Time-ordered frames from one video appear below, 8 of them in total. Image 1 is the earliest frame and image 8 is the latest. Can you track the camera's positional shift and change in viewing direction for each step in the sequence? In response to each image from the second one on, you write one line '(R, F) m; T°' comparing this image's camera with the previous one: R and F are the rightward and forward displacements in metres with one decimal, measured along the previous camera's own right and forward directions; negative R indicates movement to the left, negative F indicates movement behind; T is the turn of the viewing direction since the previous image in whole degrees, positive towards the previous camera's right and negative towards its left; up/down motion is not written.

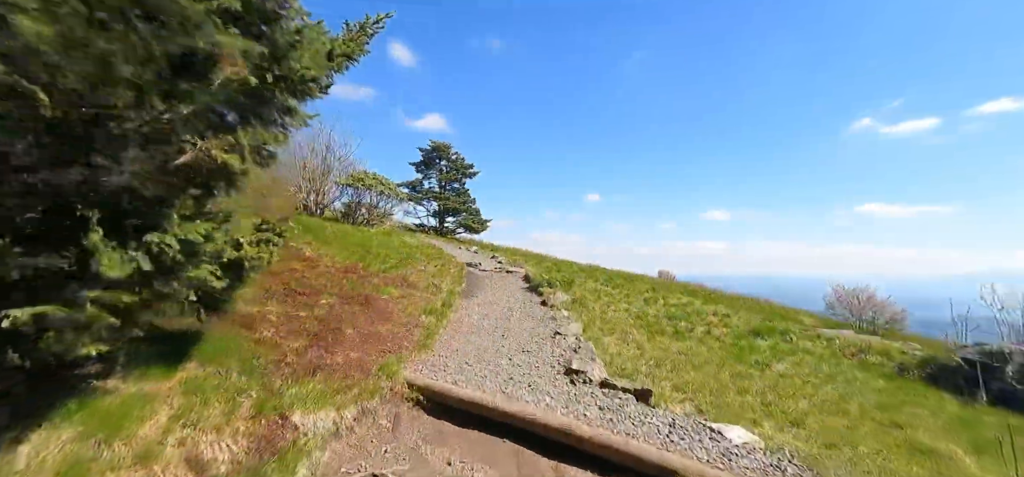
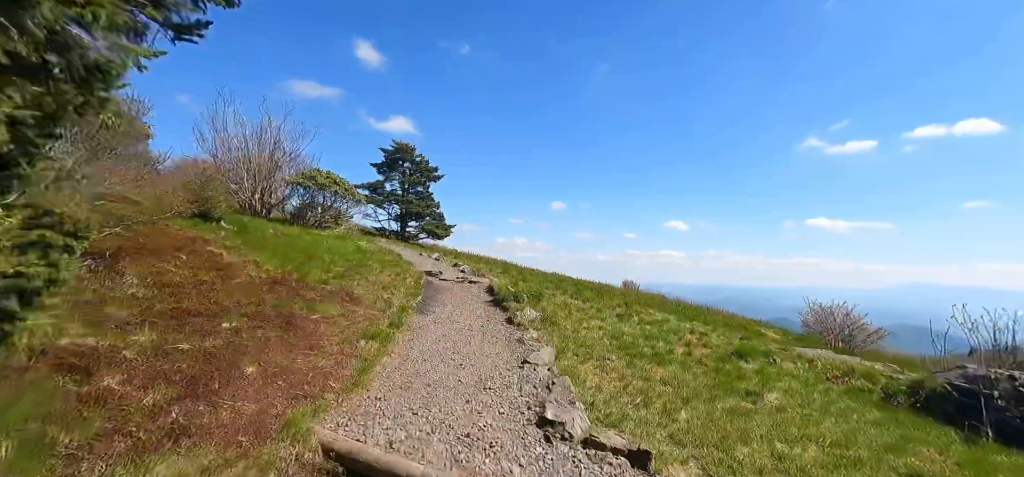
(+0.1, +1.8) m; +4°
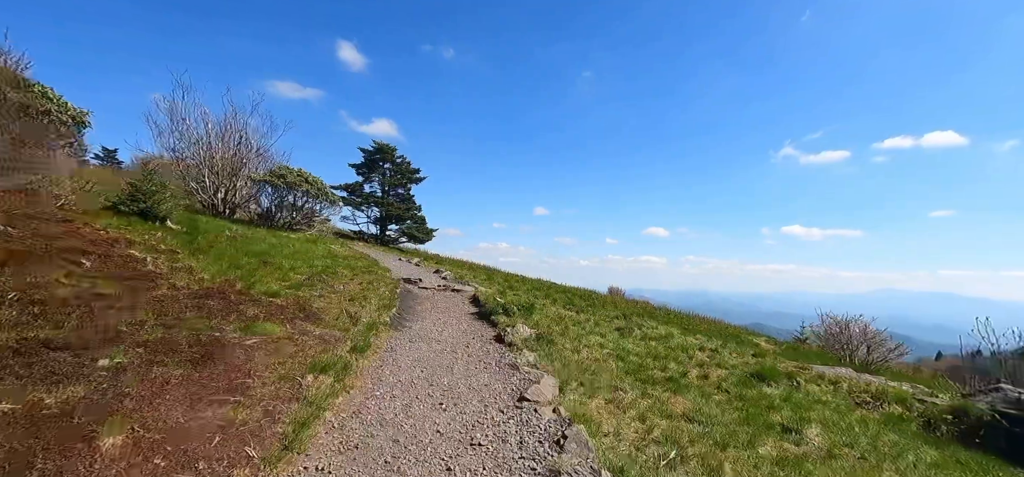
(-0.2, +2.0) m; +2°
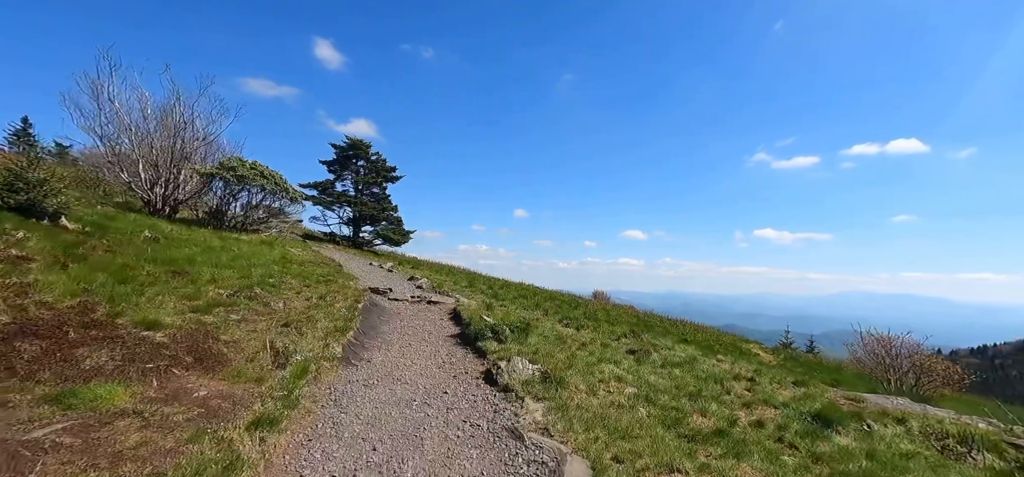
(-0.3, +3.1) m; +2°
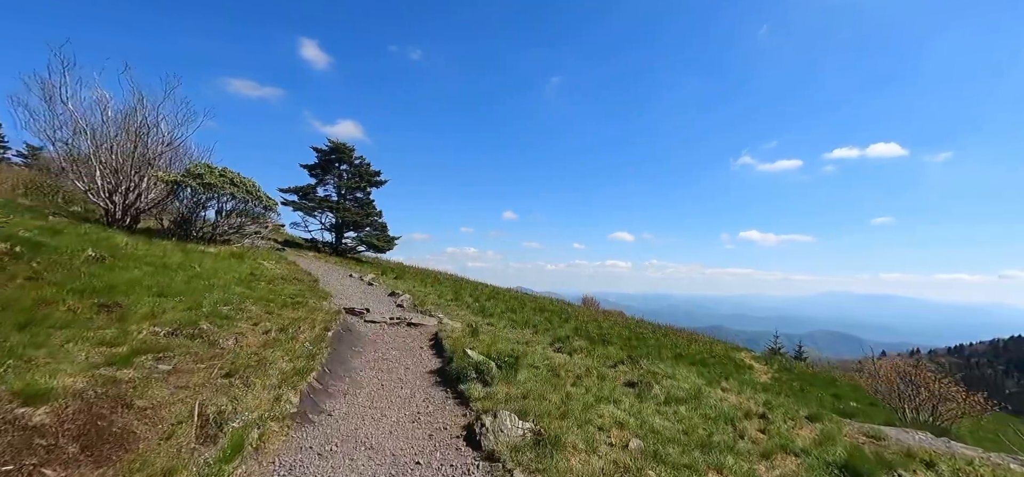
(0.0, +1.3) m; +1°
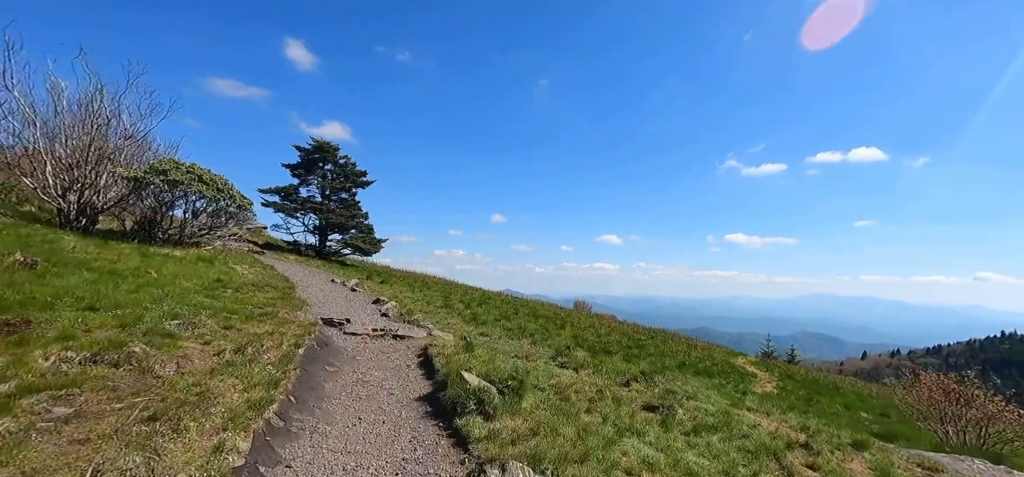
(-0.3, +1.7) m; +1°
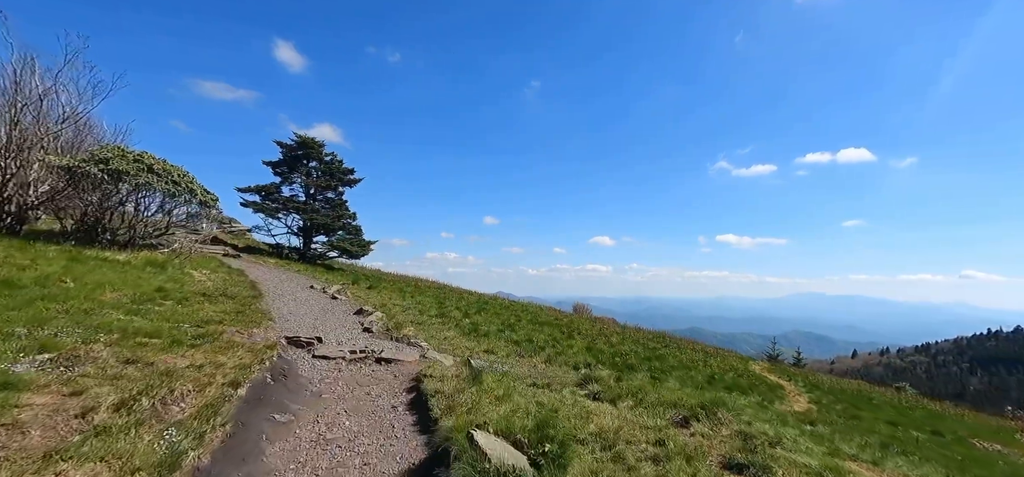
(-0.5, +3.1) m; +1°
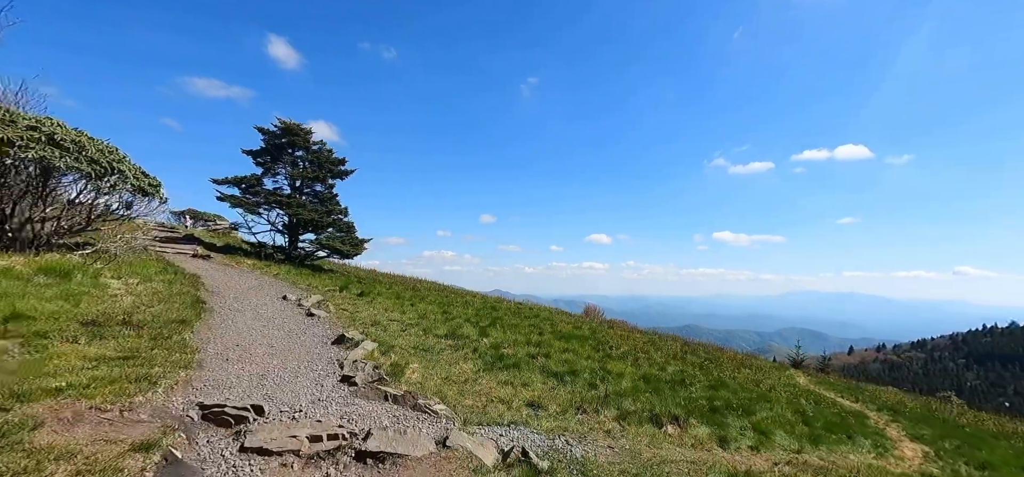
(-1.2, +5.2) m; 0°
